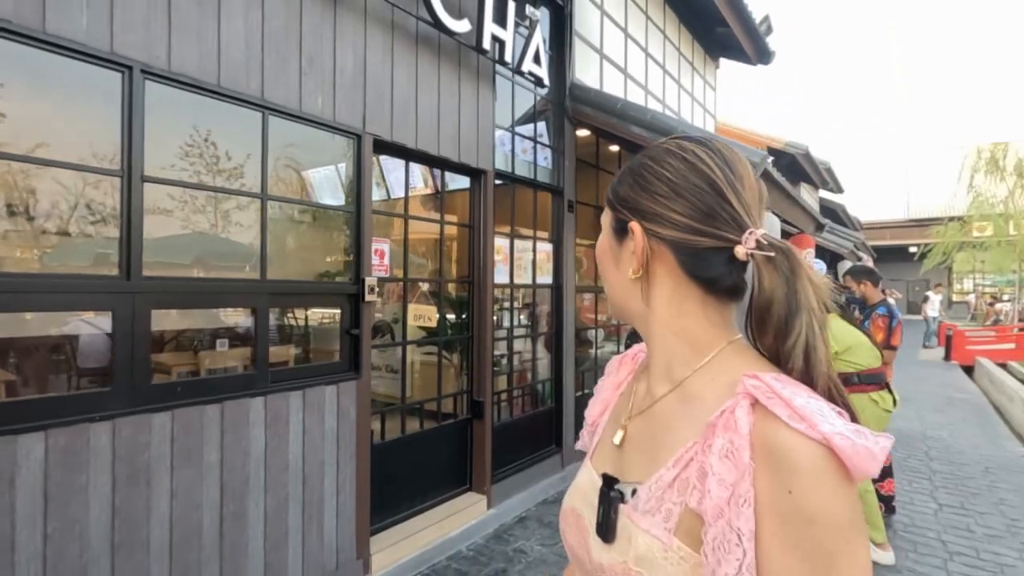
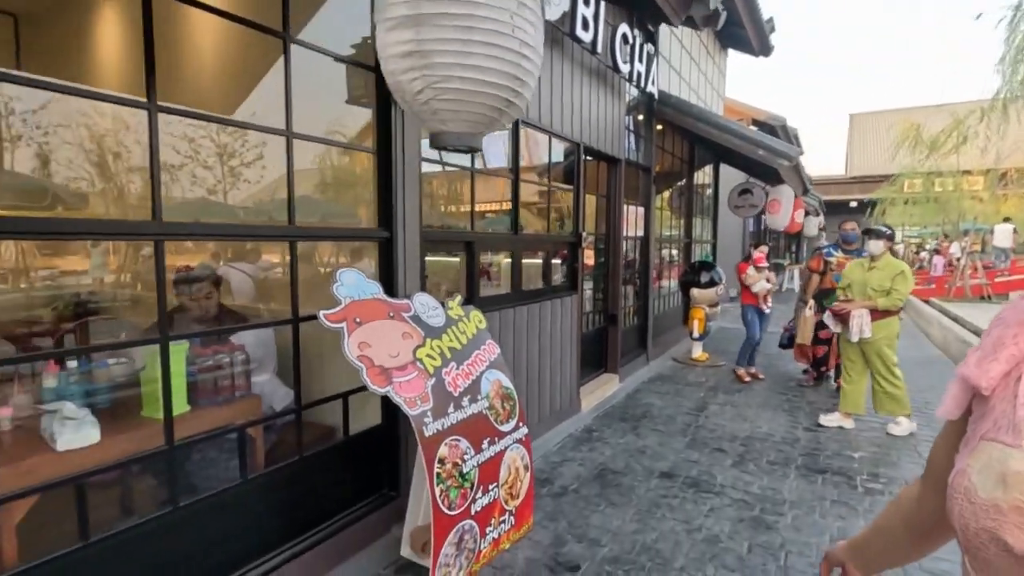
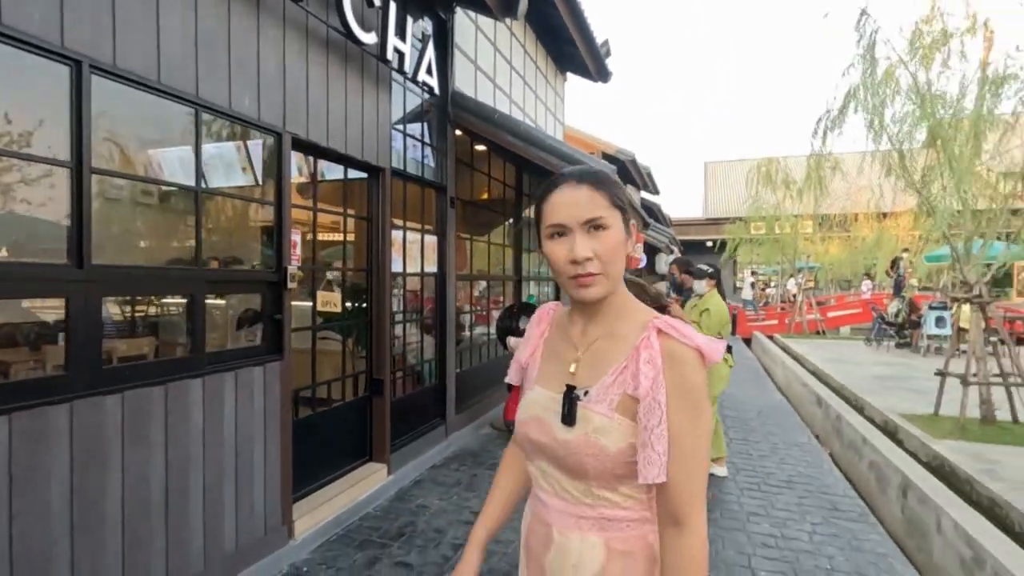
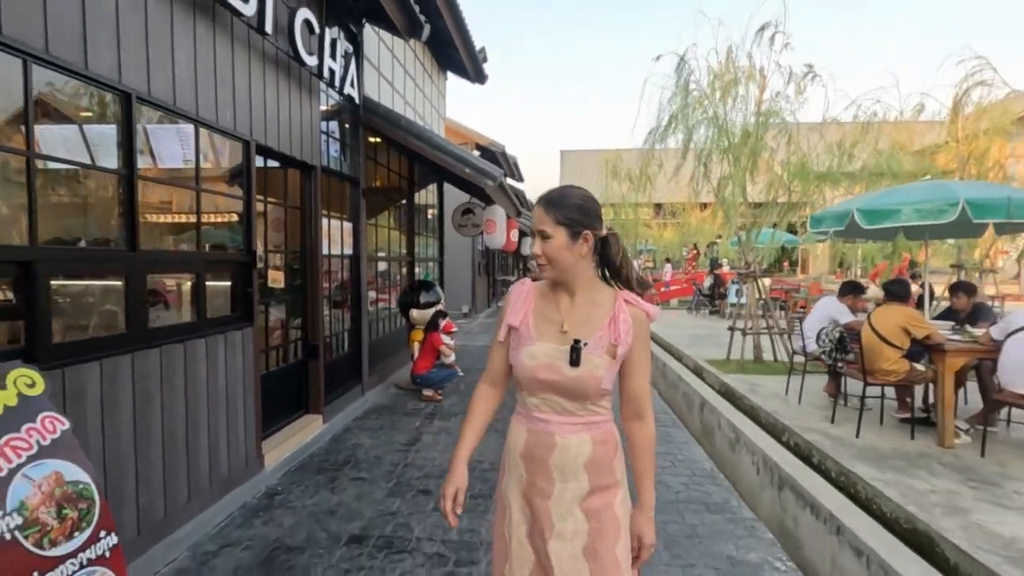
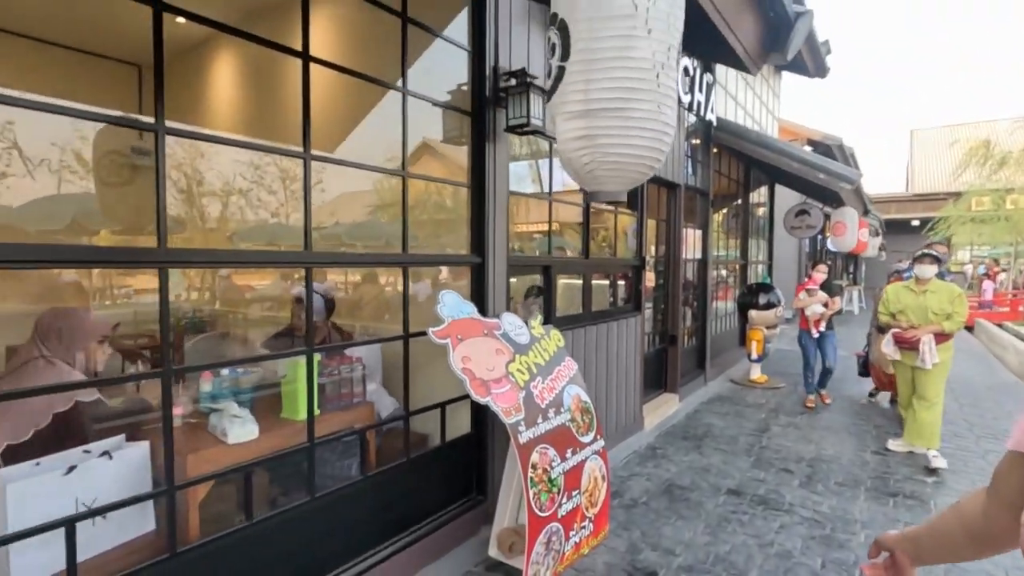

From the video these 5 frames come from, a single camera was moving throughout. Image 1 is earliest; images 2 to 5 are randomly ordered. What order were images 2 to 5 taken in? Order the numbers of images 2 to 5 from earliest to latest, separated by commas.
3, 4, 2, 5
